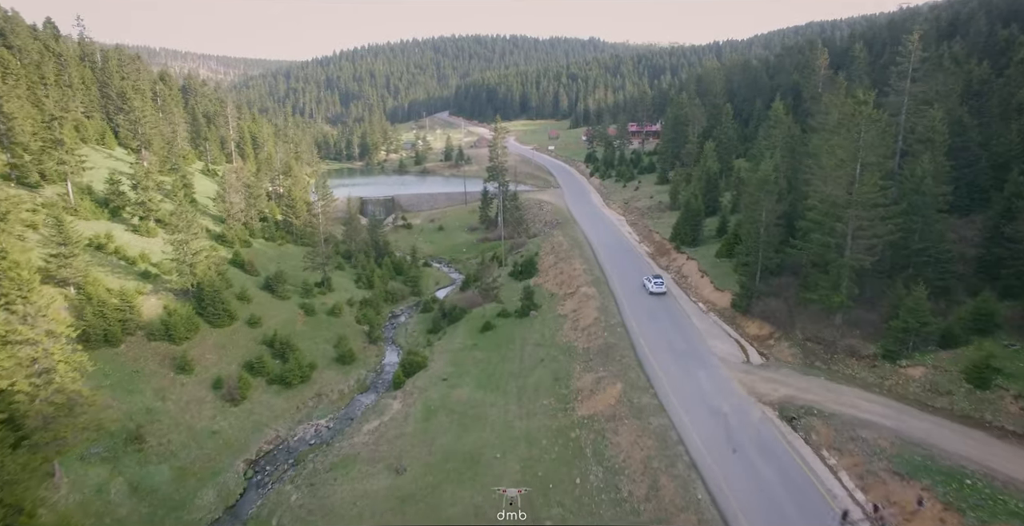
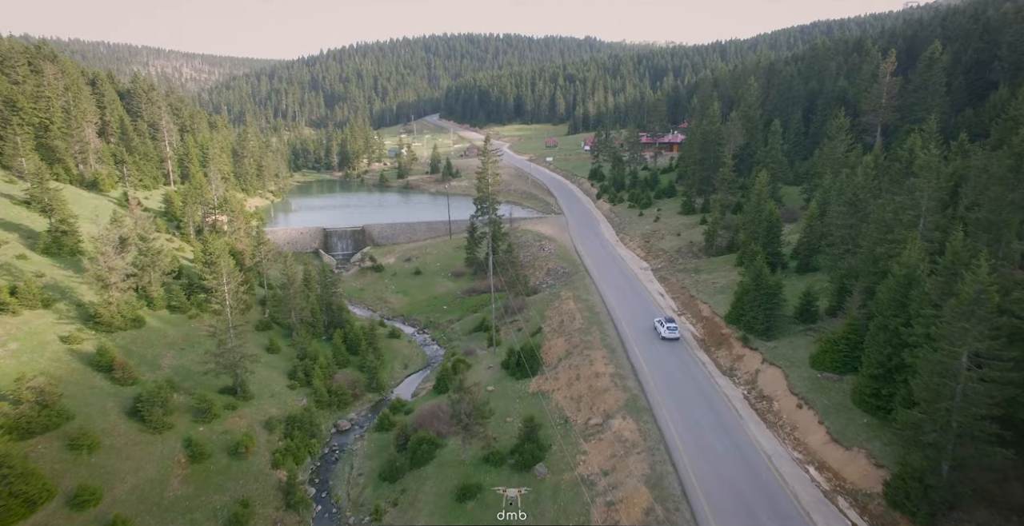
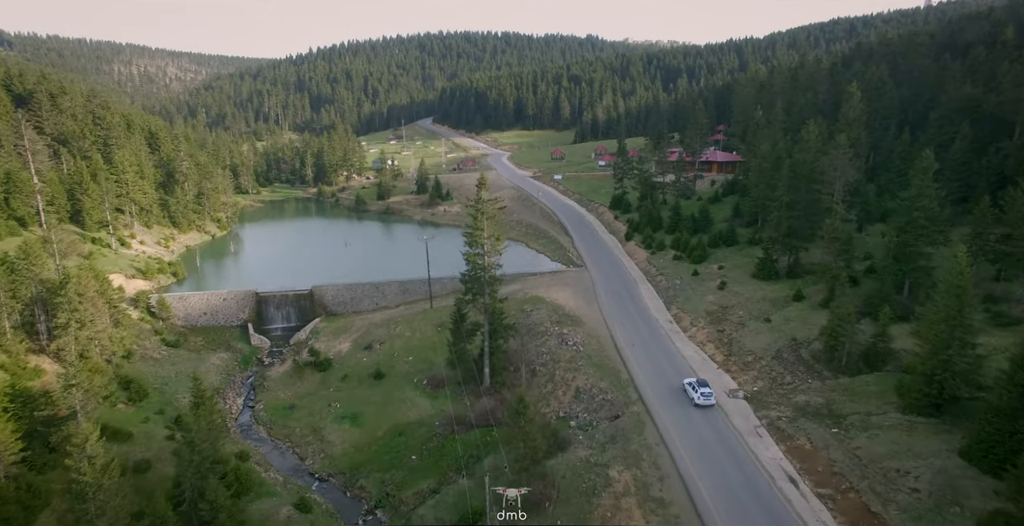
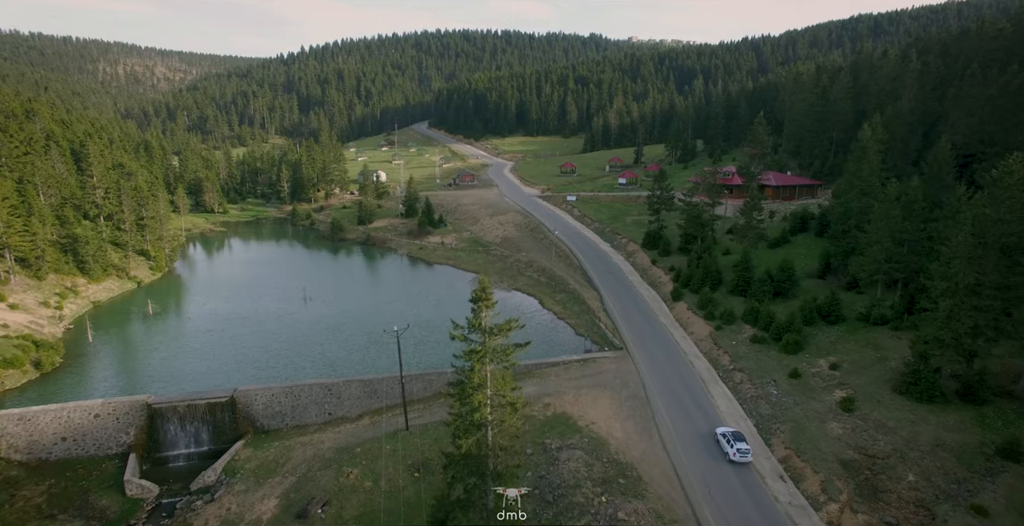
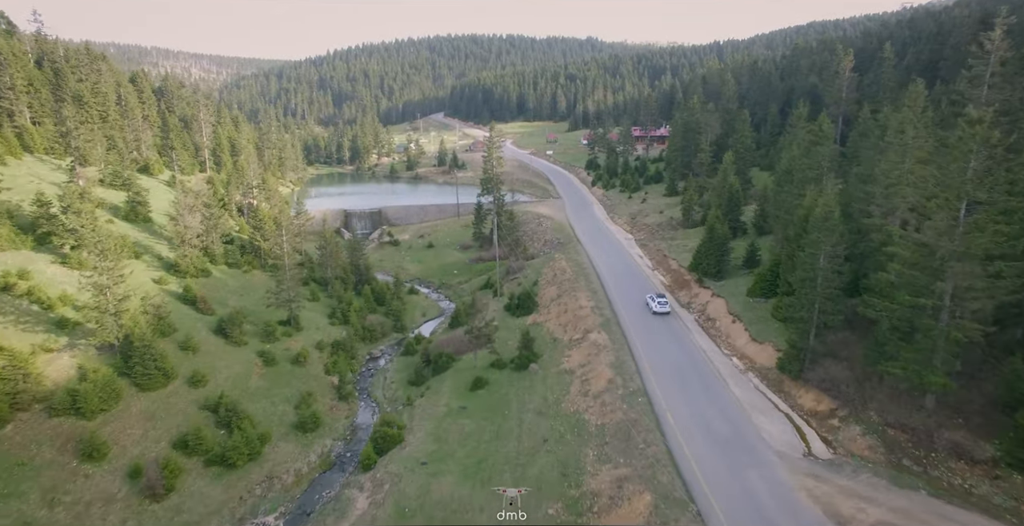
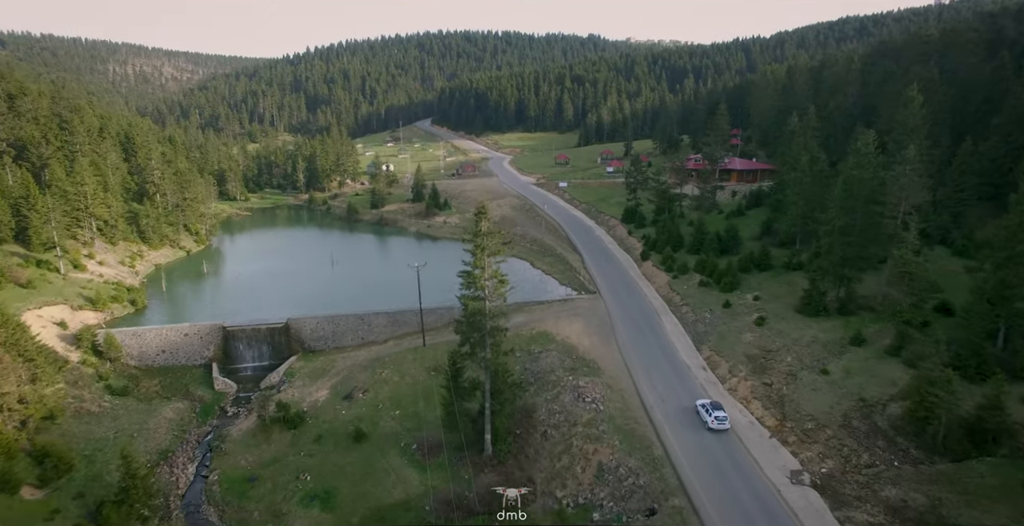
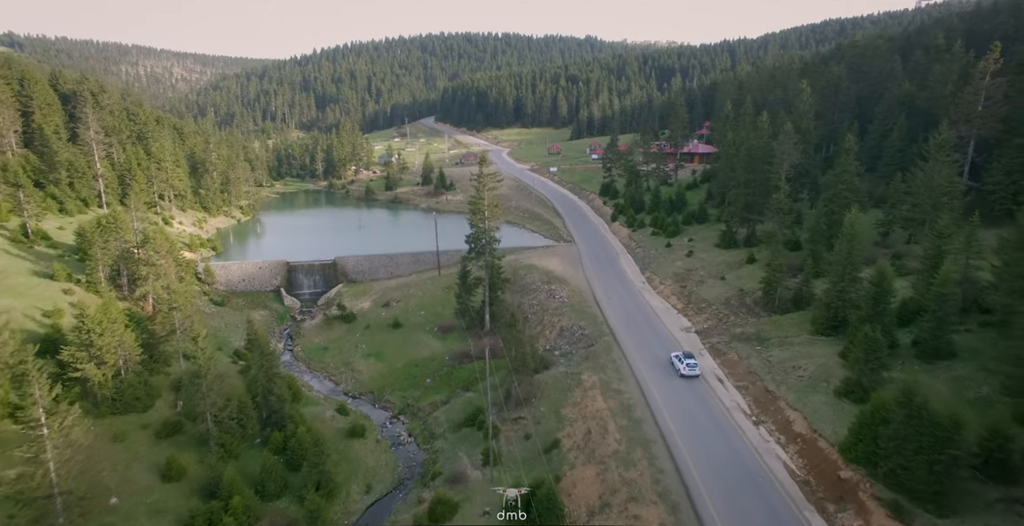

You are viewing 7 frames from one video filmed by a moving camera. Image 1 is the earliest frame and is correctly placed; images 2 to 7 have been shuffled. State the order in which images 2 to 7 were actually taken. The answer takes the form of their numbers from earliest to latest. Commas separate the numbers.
5, 2, 7, 3, 6, 4
